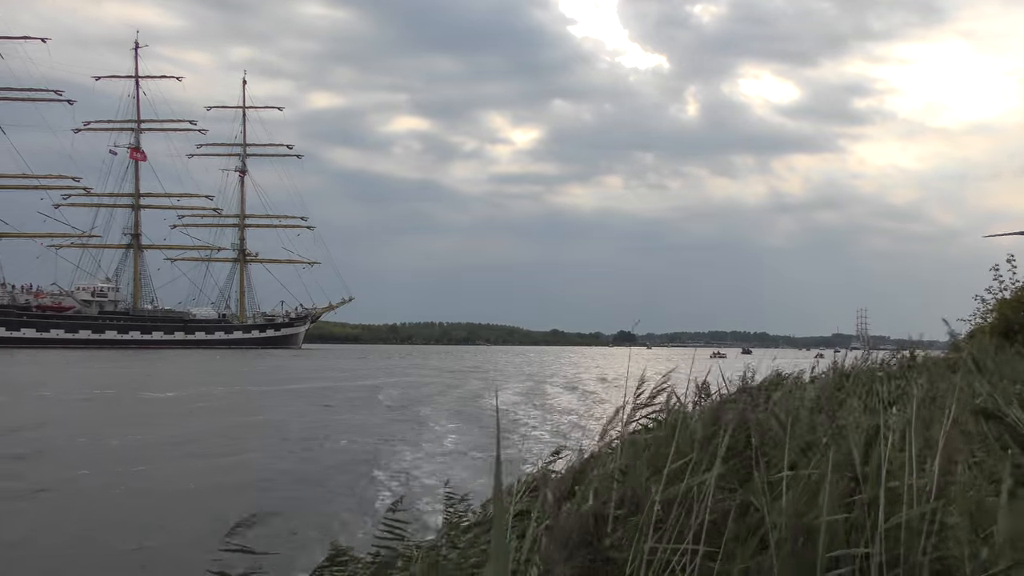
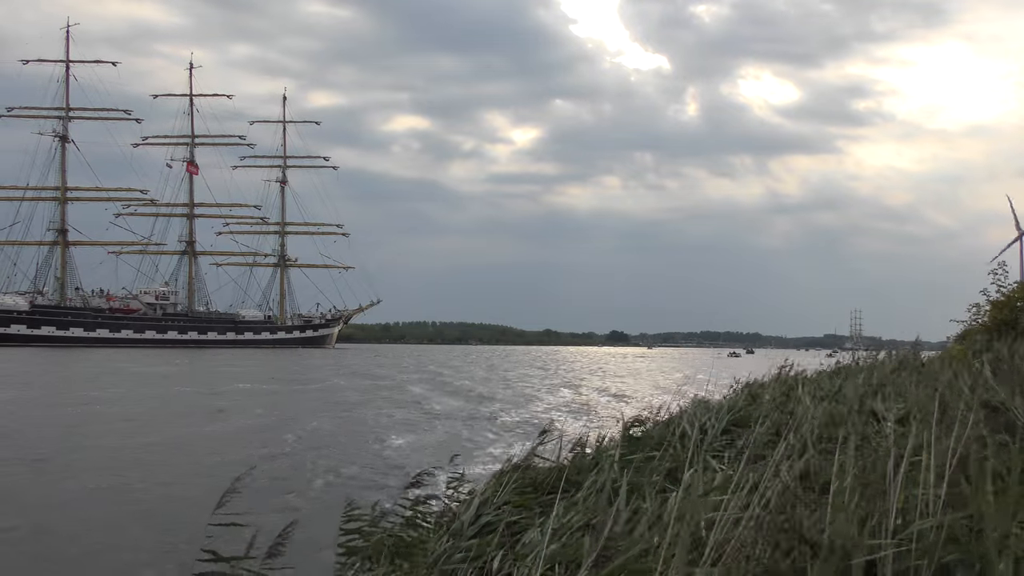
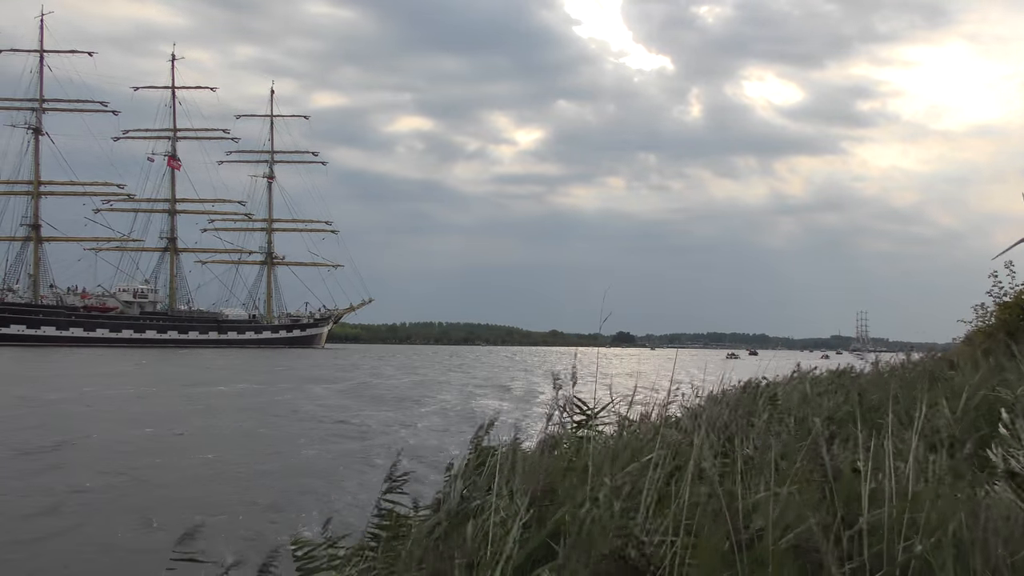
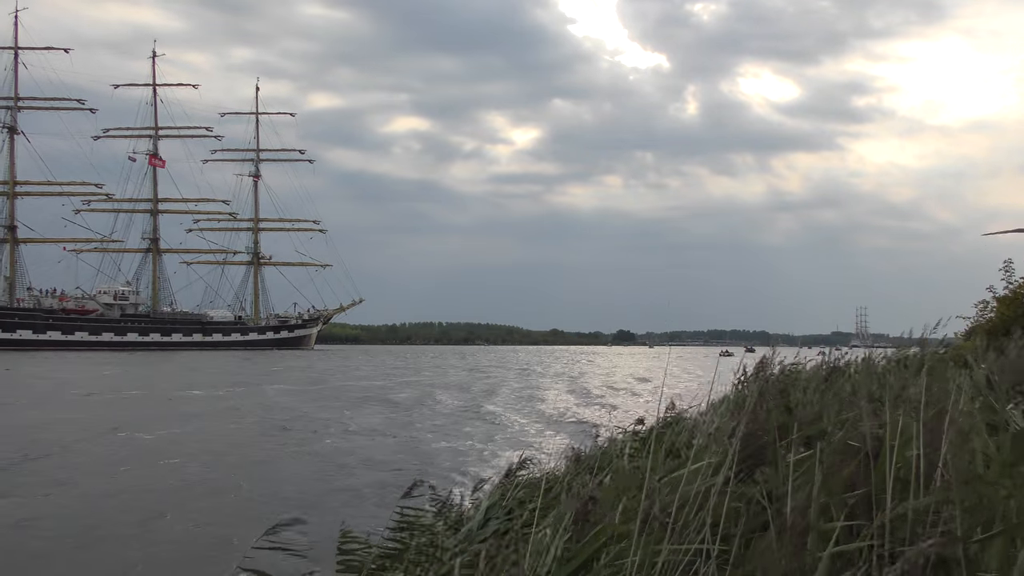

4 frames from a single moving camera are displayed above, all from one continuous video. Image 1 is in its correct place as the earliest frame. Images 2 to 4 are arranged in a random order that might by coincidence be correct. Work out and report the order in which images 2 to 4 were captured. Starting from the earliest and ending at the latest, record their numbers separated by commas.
4, 3, 2
